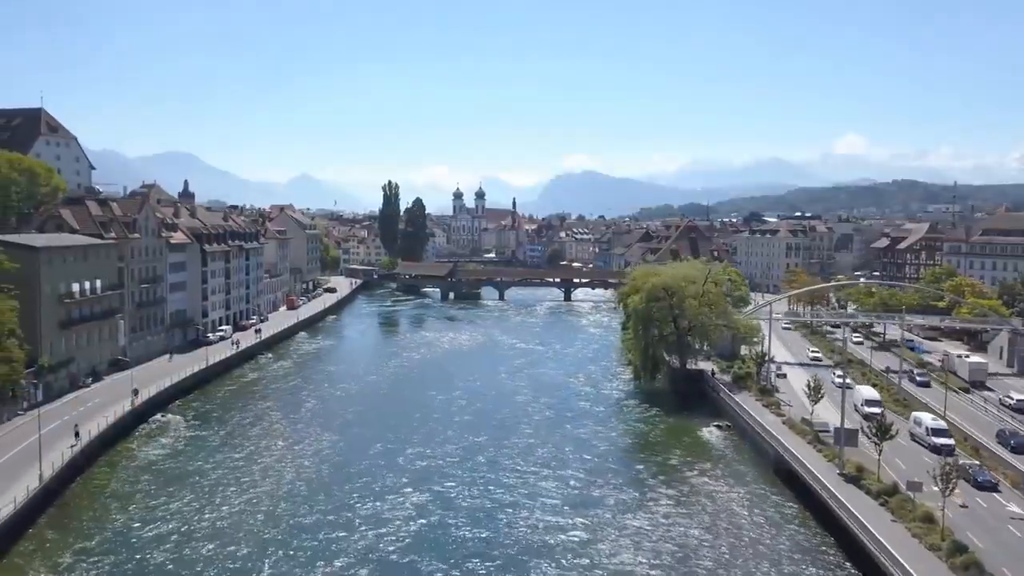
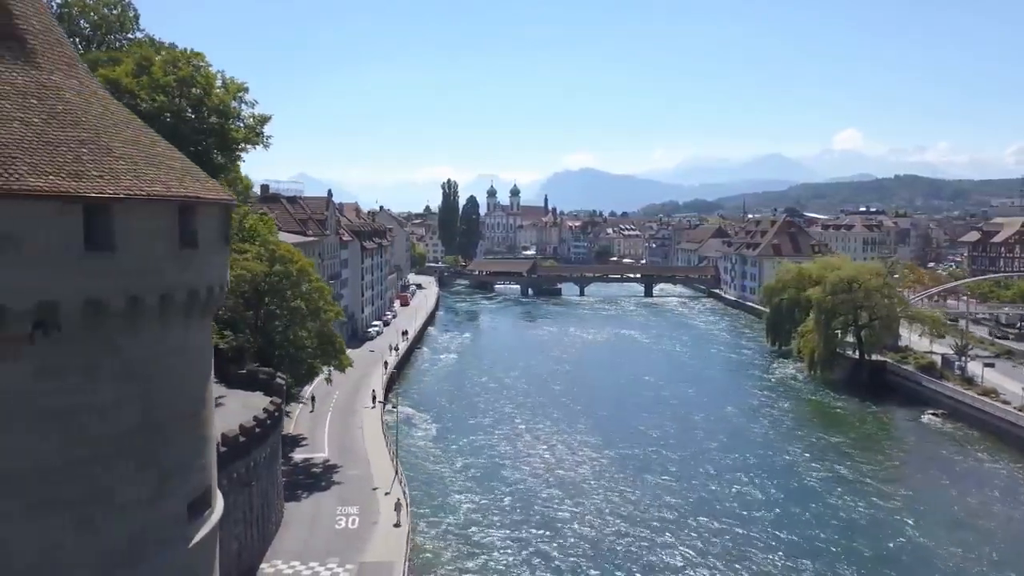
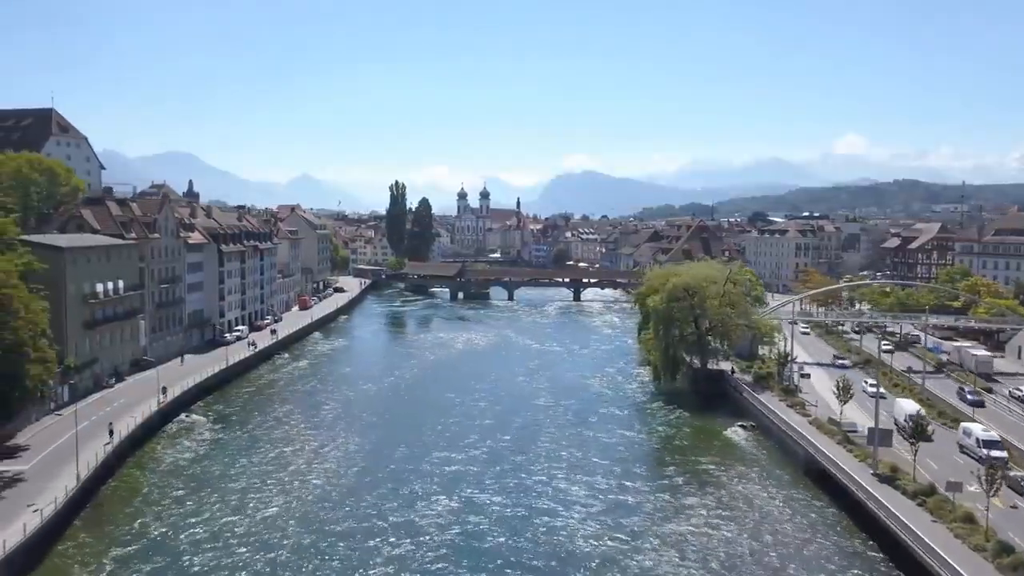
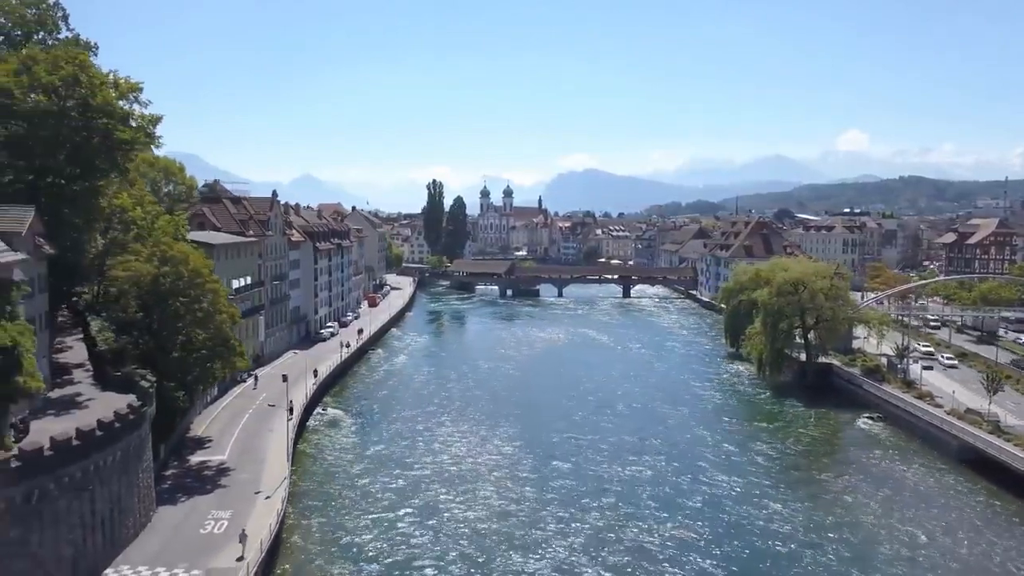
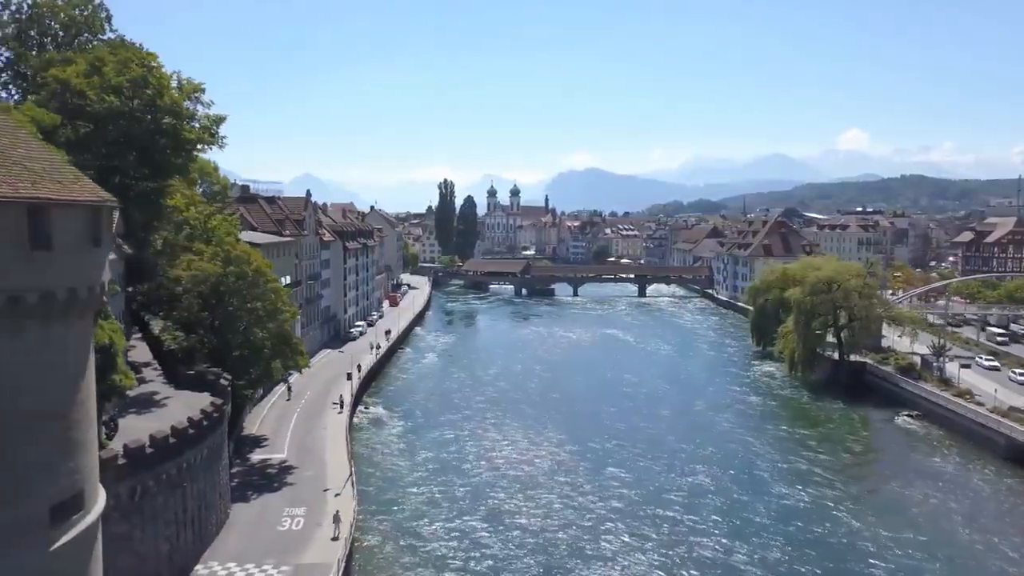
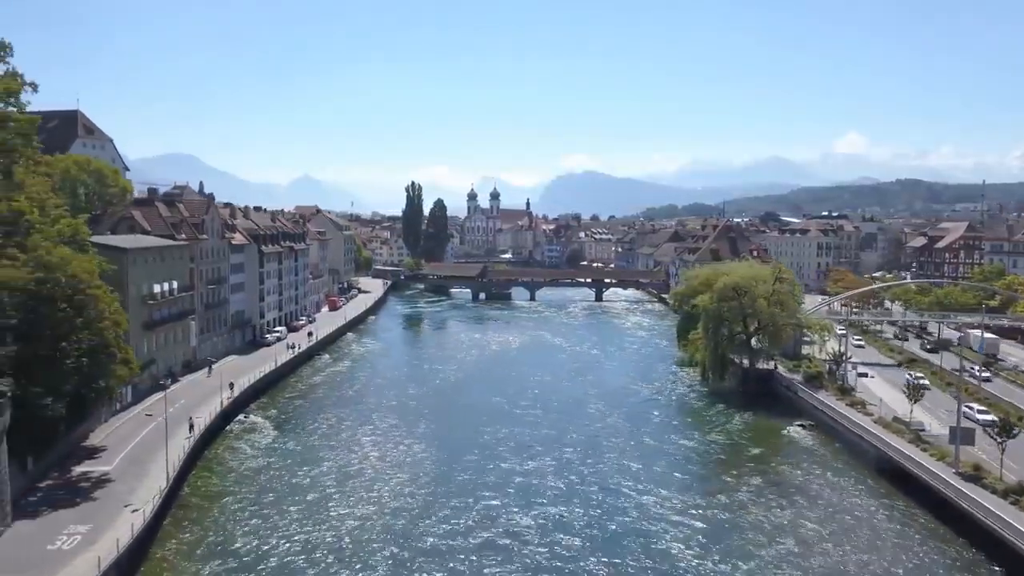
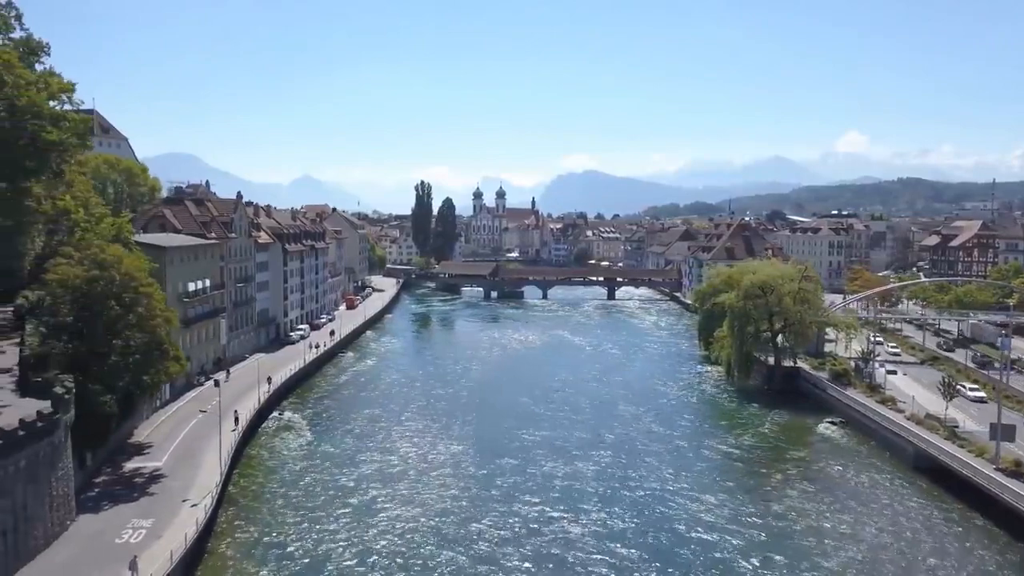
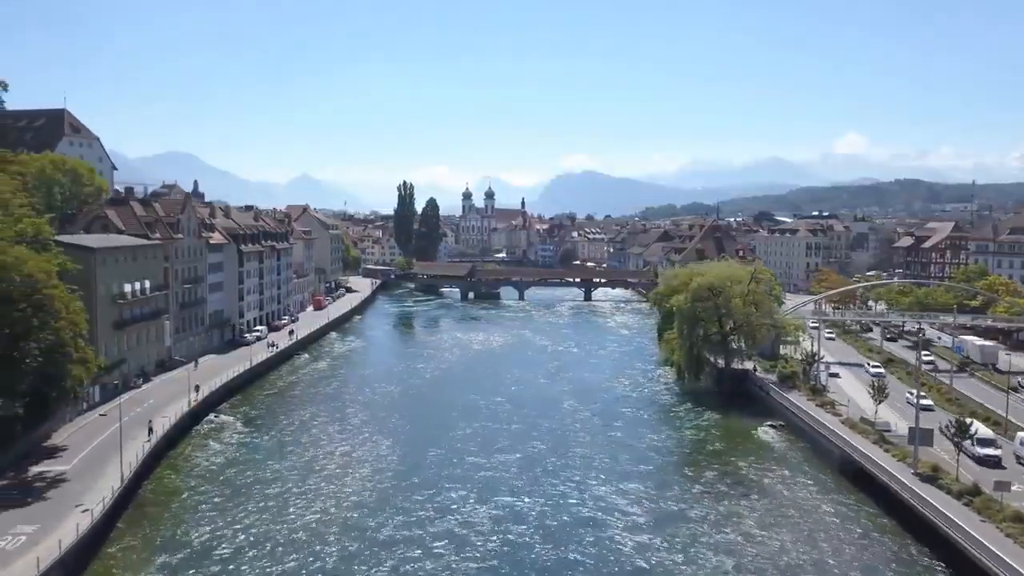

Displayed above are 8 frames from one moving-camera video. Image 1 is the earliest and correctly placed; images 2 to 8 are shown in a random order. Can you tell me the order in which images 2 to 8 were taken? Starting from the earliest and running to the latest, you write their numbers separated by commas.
3, 8, 6, 7, 4, 5, 2
